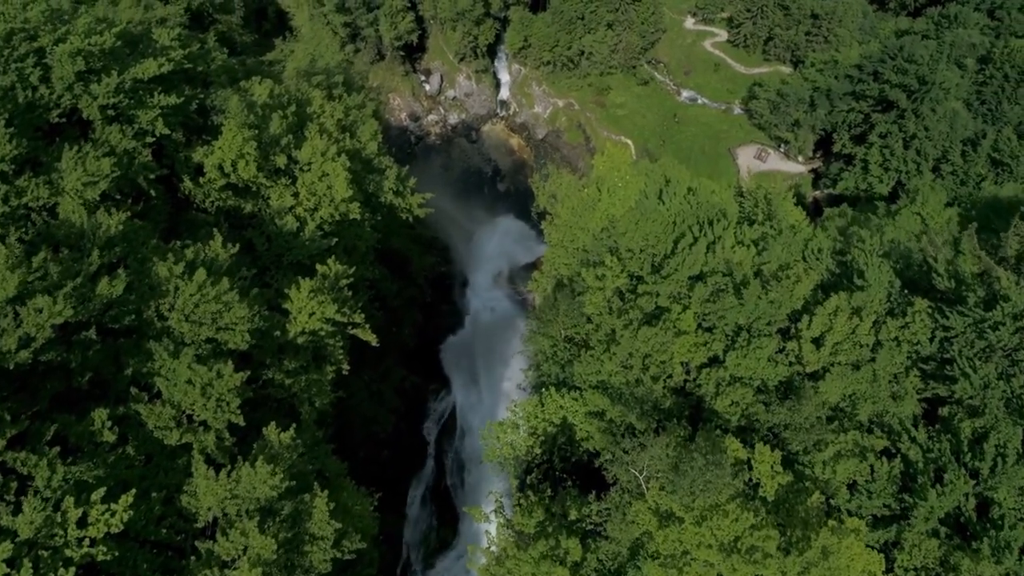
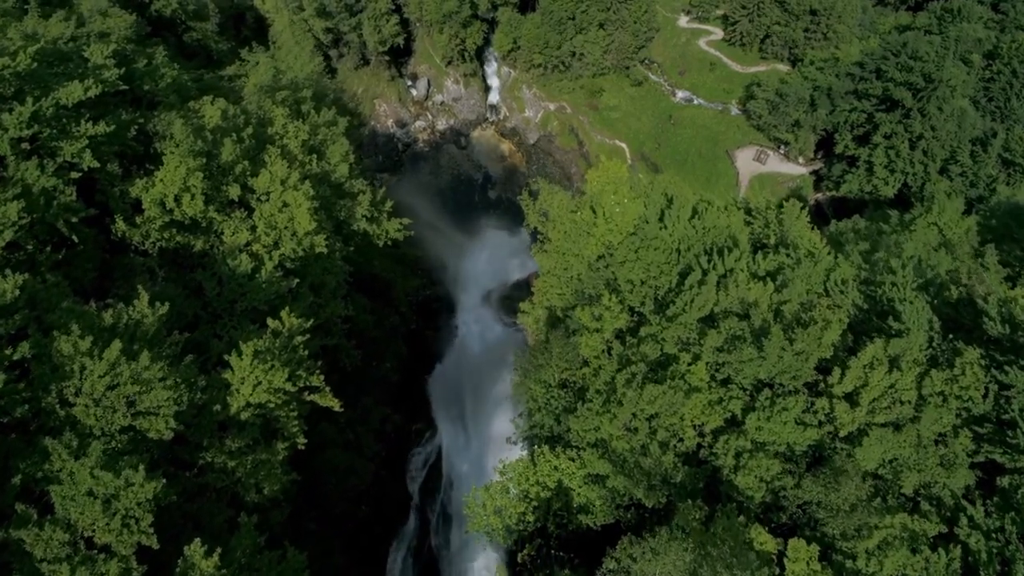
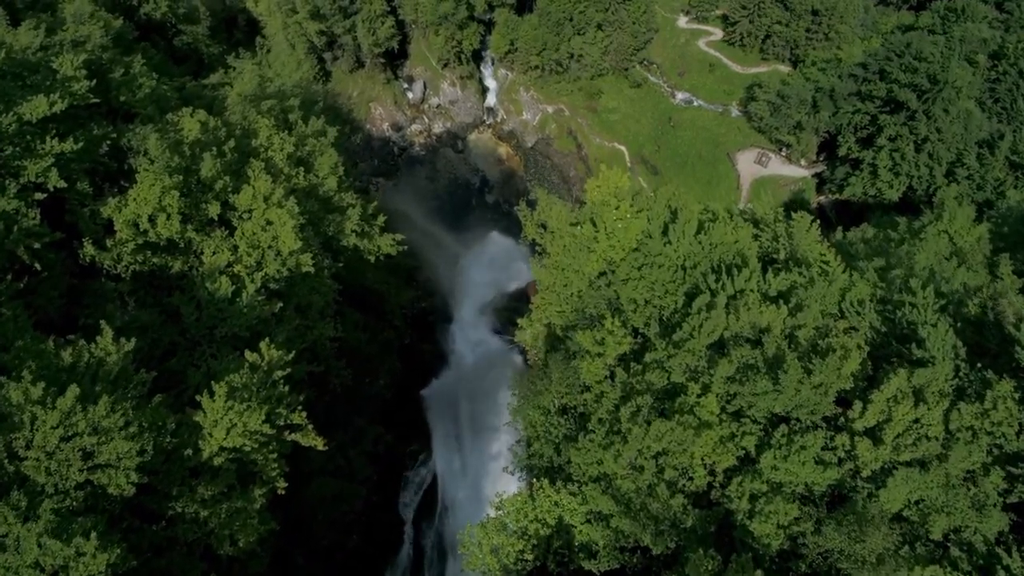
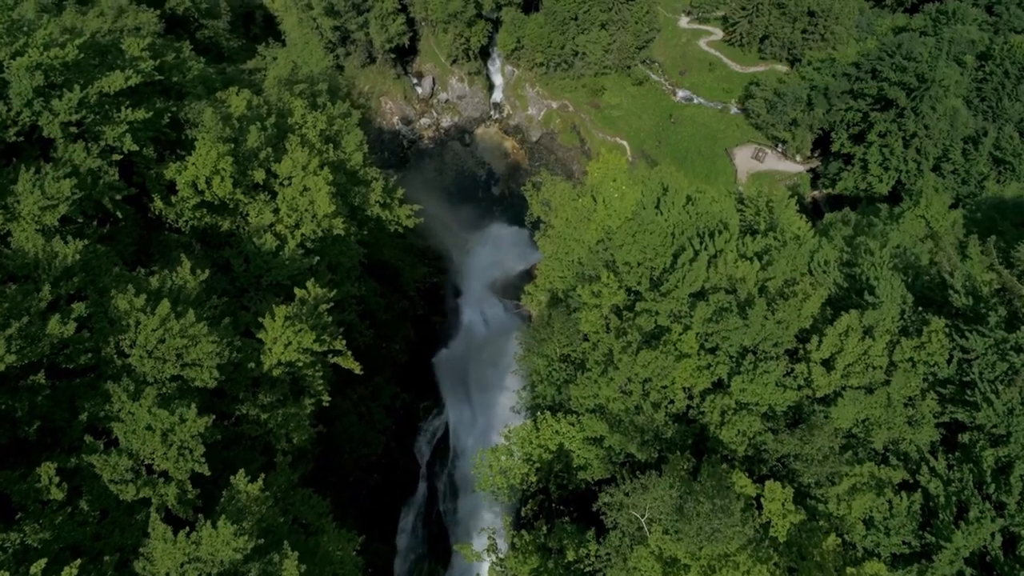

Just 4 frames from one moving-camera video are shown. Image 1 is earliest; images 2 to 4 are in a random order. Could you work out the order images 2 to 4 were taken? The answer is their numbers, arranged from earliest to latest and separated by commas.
4, 2, 3
